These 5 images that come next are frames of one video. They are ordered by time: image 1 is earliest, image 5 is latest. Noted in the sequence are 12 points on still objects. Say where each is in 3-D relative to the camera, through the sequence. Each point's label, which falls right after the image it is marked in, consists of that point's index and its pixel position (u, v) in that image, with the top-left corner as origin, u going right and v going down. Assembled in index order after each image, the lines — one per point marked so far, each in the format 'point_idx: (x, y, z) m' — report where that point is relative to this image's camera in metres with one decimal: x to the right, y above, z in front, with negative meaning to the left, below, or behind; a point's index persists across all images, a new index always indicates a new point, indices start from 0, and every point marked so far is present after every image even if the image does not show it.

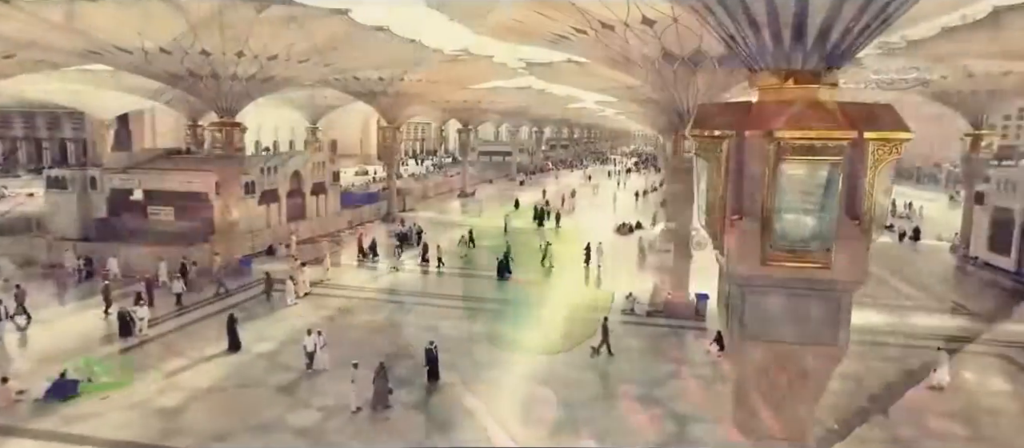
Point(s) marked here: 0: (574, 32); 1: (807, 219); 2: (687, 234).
0: (+1.0, +3.2, +10.3) m
1: (+1.4, 0.0, +3.0) m
2: (+3.5, -0.2, +12.1) m
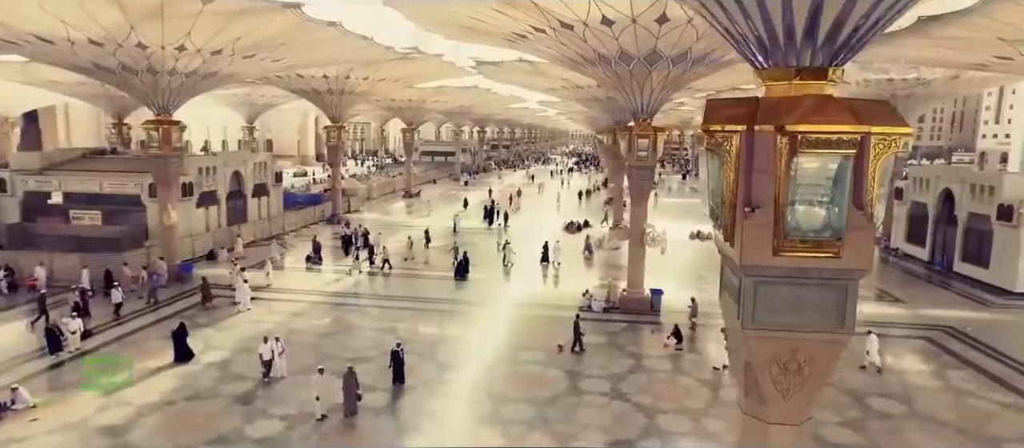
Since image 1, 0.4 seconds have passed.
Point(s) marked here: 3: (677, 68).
0: (+0.3, +3.3, +10.3) m
1: (+1.5, +0.1, +3.1) m
2: (+2.6, -0.1, +12.4) m
3: (+2.9, +2.8, +10.8) m
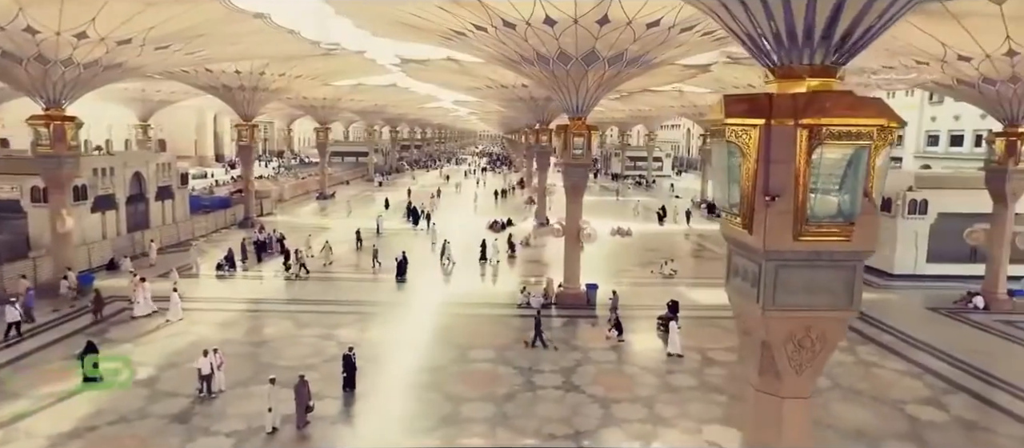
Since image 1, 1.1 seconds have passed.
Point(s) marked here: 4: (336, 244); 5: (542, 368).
0: (-0.7, +3.3, +10.3) m
1: (+1.7, +0.1, +3.3) m
2: (+1.4, -0.1, +12.7) m
3: (+1.8, +2.9, +11.2) m
4: (-5.7, -0.6, +19.6) m
5: (+0.5, -2.3, +9.8) m
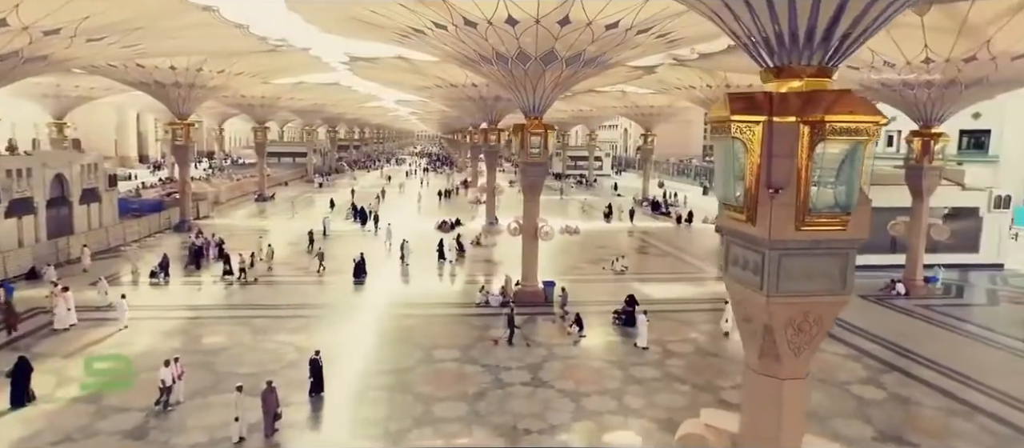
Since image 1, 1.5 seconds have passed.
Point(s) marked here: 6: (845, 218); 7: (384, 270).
0: (-1.3, +3.3, +10.2) m
1: (+1.8, +0.2, +3.6) m
2: (+0.5, 0.0, +12.8) m
3: (+1.1, +2.9, +11.4) m
4: (-7.2, -0.7, +18.9) m
5: (-0.1, -2.3, +9.8) m
6: (+1.9, 0.0, +3.6) m
7: (-3.5, -1.3, +16.5) m
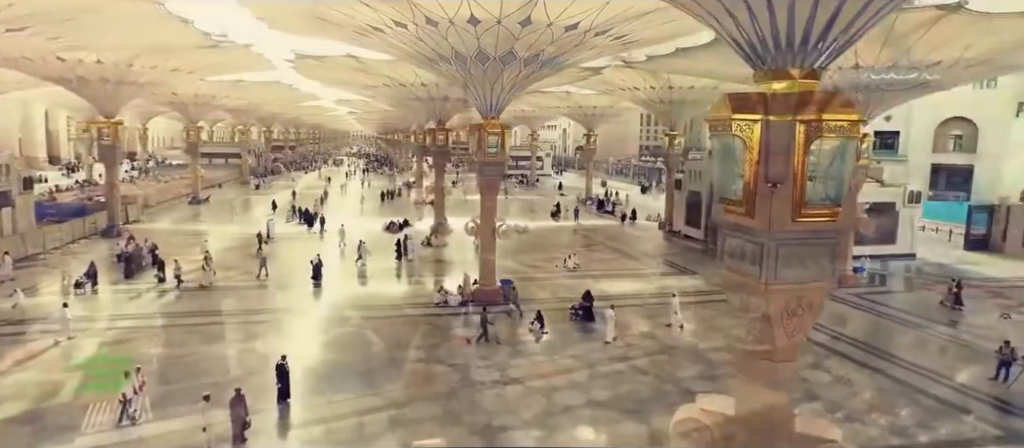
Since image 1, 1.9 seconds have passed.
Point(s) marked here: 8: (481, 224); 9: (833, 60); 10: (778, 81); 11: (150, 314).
0: (-2.0, +3.3, +10.1) m
1: (+1.9, +0.2, +3.8) m
2: (-0.4, 0.0, +12.9) m
3: (+0.3, +2.9, +11.5) m
4: (-8.7, -0.8, +18.2) m
5: (-0.6, -2.3, +9.9) m
6: (+2.0, +0.1, +3.8) m
7: (-4.7, -1.3, +16.1) m
8: (-0.7, 0.0, +12.9) m
9: (+2.1, +1.1, +4.0) m
10: (+1.7, +0.9, +3.8) m
11: (-7.4, -1.9, +12.5) m
